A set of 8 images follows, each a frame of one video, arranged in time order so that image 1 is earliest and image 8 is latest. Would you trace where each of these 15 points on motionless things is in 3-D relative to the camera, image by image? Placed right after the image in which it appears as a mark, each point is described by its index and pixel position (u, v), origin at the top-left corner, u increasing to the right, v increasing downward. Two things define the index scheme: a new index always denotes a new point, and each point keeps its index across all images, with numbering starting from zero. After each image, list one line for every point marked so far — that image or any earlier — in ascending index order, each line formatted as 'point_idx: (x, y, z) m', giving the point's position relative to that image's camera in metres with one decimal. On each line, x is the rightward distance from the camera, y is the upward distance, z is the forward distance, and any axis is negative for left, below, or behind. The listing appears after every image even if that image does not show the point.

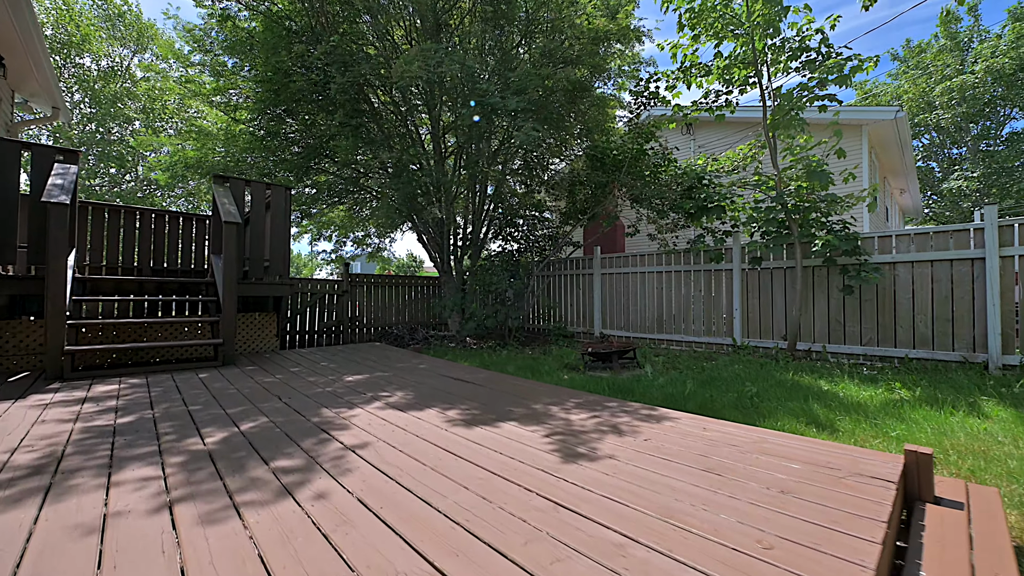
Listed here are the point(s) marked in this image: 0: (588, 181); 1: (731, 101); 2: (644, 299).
0: (+1.4, +1.9, +7.2) m
1: (+3.2, +2.8, +6.1) m
2: (+2.3, -0.2, +7.2) m
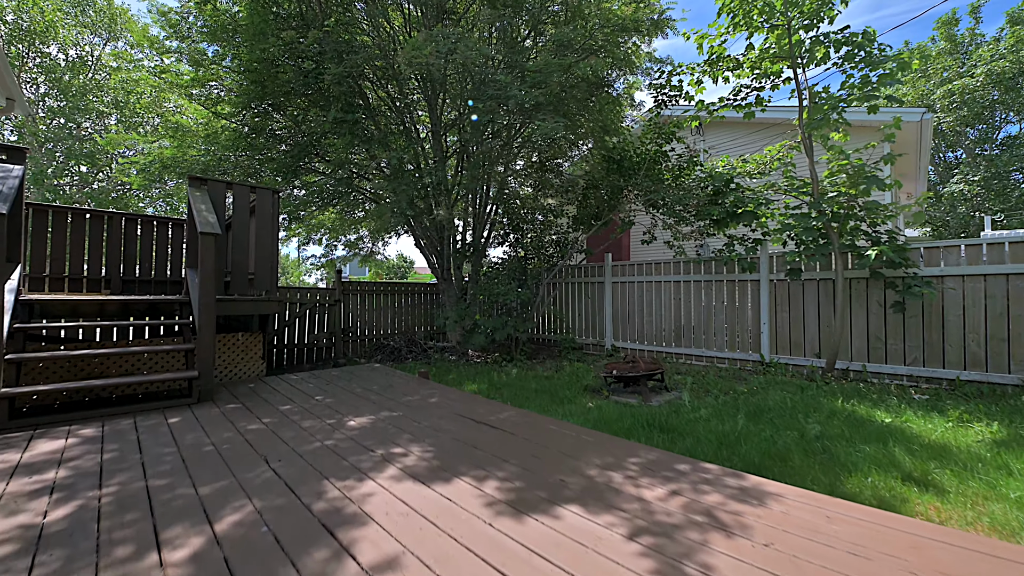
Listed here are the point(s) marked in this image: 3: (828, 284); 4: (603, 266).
0: (+1.5, +1.7, +6.7) m
1: (+3.4, +2.6, +5.6) m
2: (+2.4, -0.4, +6.7) m
3: (+4.0, +0.1, +5.2) m
4: (+1.6, +0.4, +7.4) m
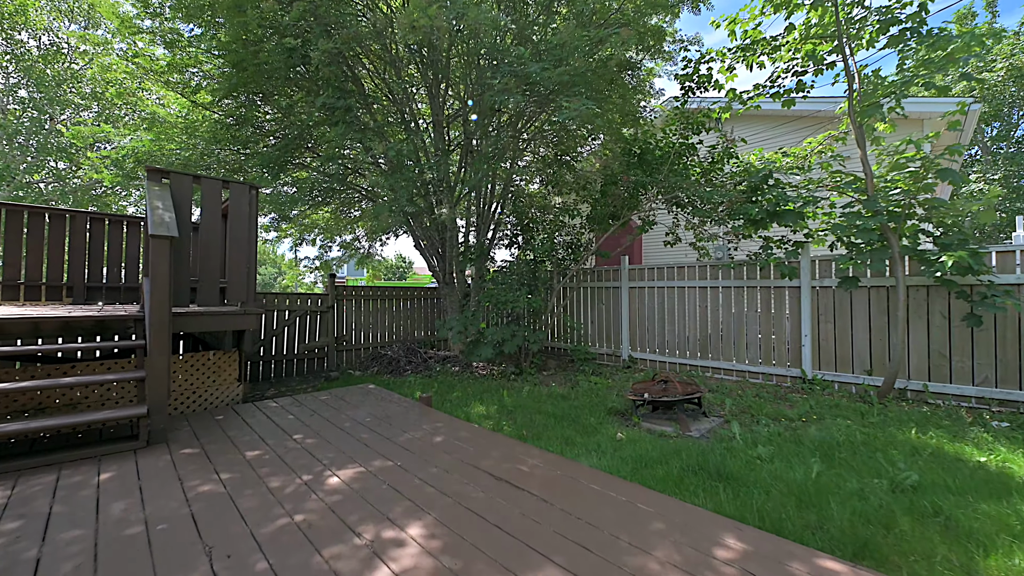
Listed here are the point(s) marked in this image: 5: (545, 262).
0: (+1.6, +1.6, +6.1) m
1: (+3.5, +2.5, +5.0) m
2: (+2.5, -0.5, +6.1) m
3: (+4.1, 0.0, +4.6) m
4: (+1.7, +0.3, +6.8) m
5: (+0.5, +0.4, +6.7) m
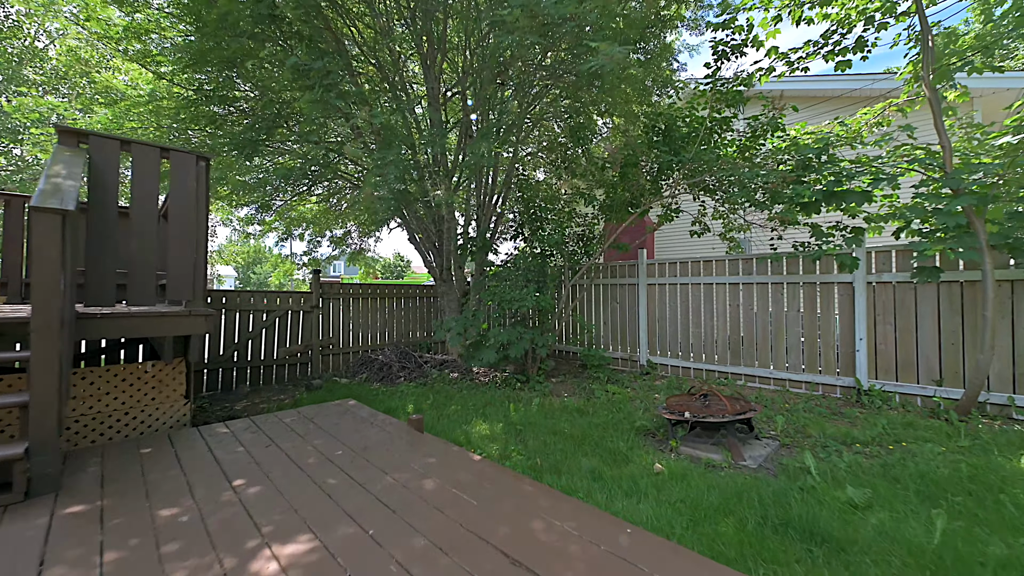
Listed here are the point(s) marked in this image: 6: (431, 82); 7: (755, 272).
0: (+1.7, +1.7, +5.4) m
1: (+3.6, +2.5, +4.3) m
2: (+2.6, -0.4, +5.4) m
3: (+4.2, 0.0, +3.9) m
4: (+1.8, +0.3, +6.0) m
5: (+0.6, +0.5, +6.0) m
6: (-1.1, +2.8, +5.7) m
7: (+3.0, +0.2, +5.0) m
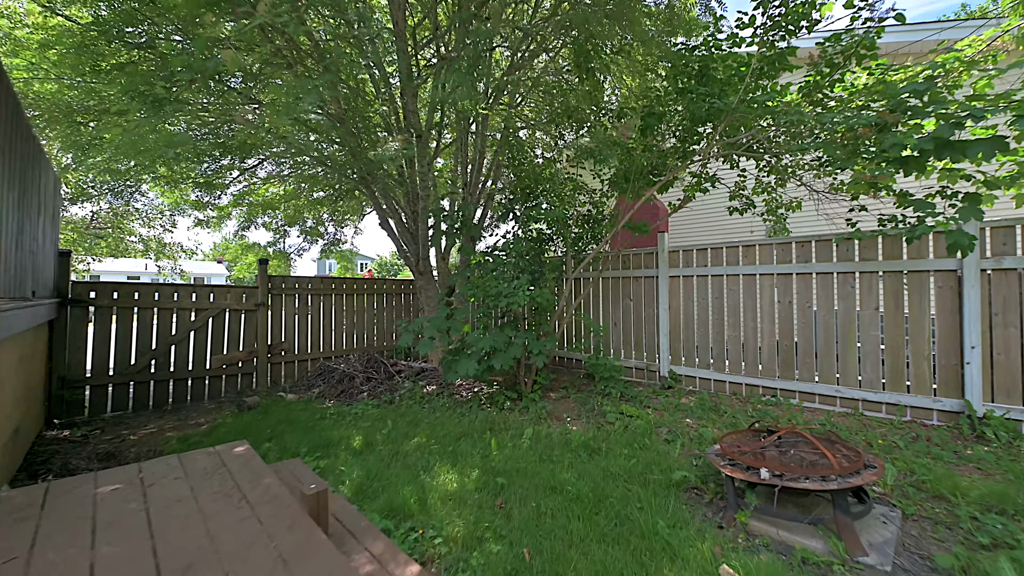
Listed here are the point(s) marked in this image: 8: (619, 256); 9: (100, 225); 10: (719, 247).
0: (+1.6, +1.7, +4.2) m
1: (+3.5, +2.6, +3.1) m
2: (+2.5, -0.3, +4.2) m
3: (+4.1, +0.1, +2.7) m
4: (+1.7, +0.4, +4.9) m
5: (+0.5, +0.5, +4.8) m
6: (-1.3, +2.9, +4.6) m
7: (+2.8, +0.3, +3.9) m
8: (+1.4, +0.4, +5.3) m
9: (-8.6, +1.3, +8.6) m
10: (+2.2, +0.4, +4.4) m
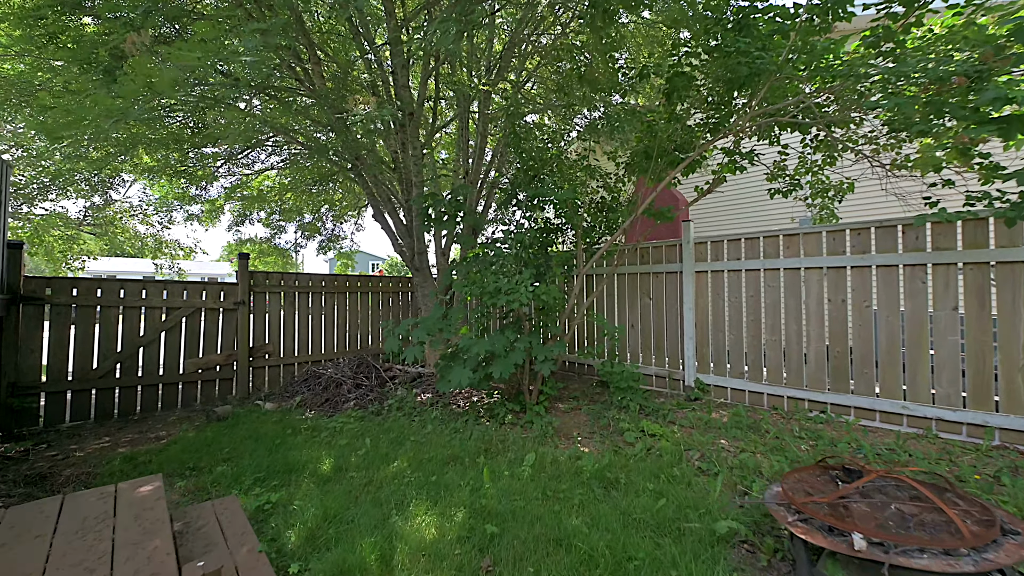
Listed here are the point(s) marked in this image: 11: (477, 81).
0: (+1.6, +1.8, +3.6) m
1: (+3.5, +2.6, +2.5) m
2: (+2.5, -0.3, +3.6) m
3: (+4.1, +0.1, +2.1) m
4: (+1.7, +0.5, +4.3) m
5: (+0.5, +0.6, +4.2) m
6: (-1.2, +2.9, +4.0) m
7: (+2.8, +0.3, +3.2) m
8: (+1.4, +0.4, +4.7) m
9: (-8.5, +1.3, +8.3) m
10: (+2.3, +0.5, +3.8) m
11: (-0.4, +2.1, +4.2) m
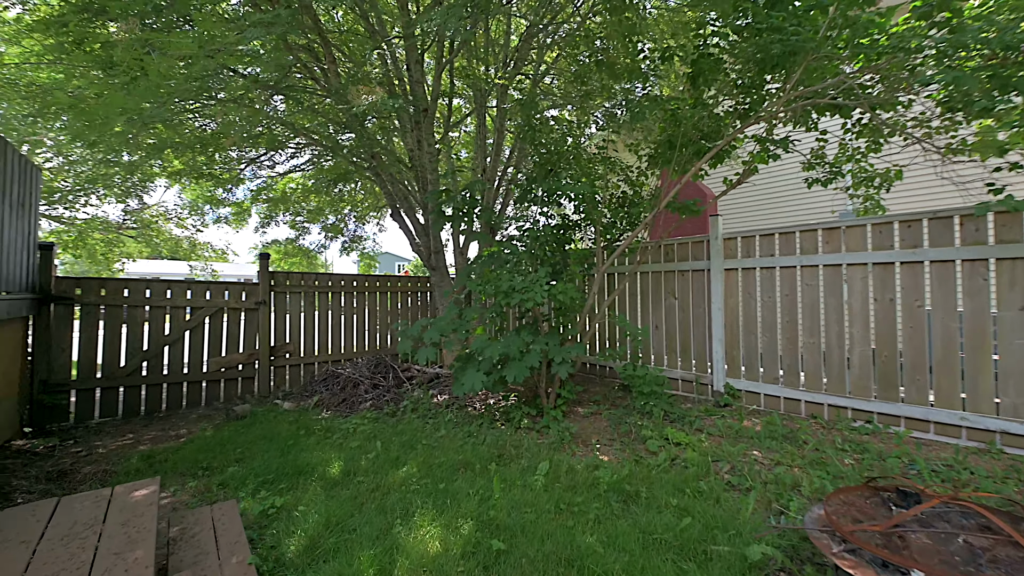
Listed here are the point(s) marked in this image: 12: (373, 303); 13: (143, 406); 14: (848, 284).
0: (+1.7, +1.8, +3.4) m
1: (+3.5, +2.7, +2.1) m
2: (+2.6, -0.3, +3.3) m
3: (+4.1, +0.1, +1.7) m
4: (+1.9, +0.5, +4.0) m
5: (+0.7, +0.6, +4.0) m
6: (-1.1, +2.9, +4.0) m
7: (+3.0, +0.3, +2.9) m
8: (+1.6, +0.4, +4.4) m
9: (-8.0, +1.3, +8.7) m
10: (+2.4, +0.5, +3.5) m
11: (-0.2, +2.1, +4.1) m
12: (-1.9, -0.2, +5.7) m
13: (-3.8, -1.2, +4.2) m
14: (+2.7, 0.0, +3.3) m
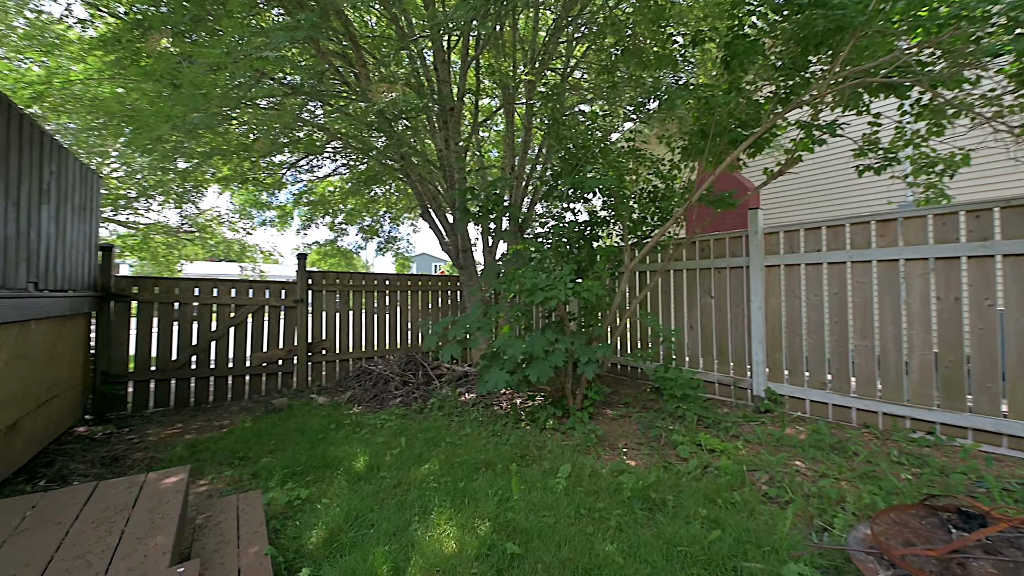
0: (+1.9, +1.8, +3.2) m
1: (+3.6, +2.7, +1.8) m
2: (+2.8, -0.3, +3.0) m
3: (+4.1, +0.2, +1.3) m
4: (+2.1, +0.5, +3.8) m
5: (+1.0, +0.6, +3.9) m
6: (-0.8, +2.9, +4.0) m
7: (+3.1, +0.3, +2.6) m
8: (+1.9, +0.5, +4.2) m
9: (-7.3, +1.3, +9.3) m
10: (+2.6, +0.5, +3.3) m
11: (+0.1, +2.1, +4.1) m
12: (-1.5, -0.2, +5.8) m
13: (-3.5, -1.2, +4.5) m
14: (+2.9, +0.1, +3.0) m
